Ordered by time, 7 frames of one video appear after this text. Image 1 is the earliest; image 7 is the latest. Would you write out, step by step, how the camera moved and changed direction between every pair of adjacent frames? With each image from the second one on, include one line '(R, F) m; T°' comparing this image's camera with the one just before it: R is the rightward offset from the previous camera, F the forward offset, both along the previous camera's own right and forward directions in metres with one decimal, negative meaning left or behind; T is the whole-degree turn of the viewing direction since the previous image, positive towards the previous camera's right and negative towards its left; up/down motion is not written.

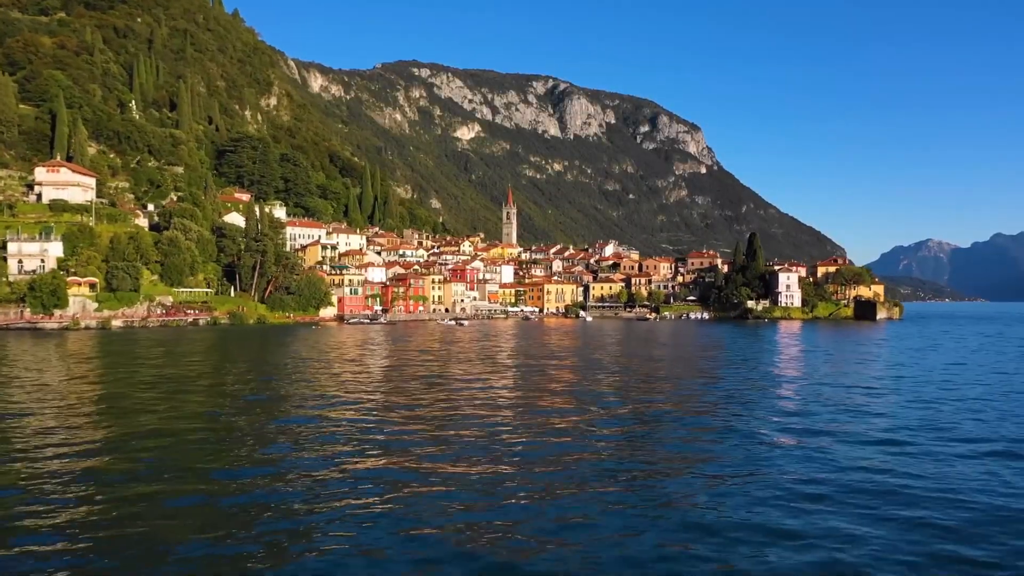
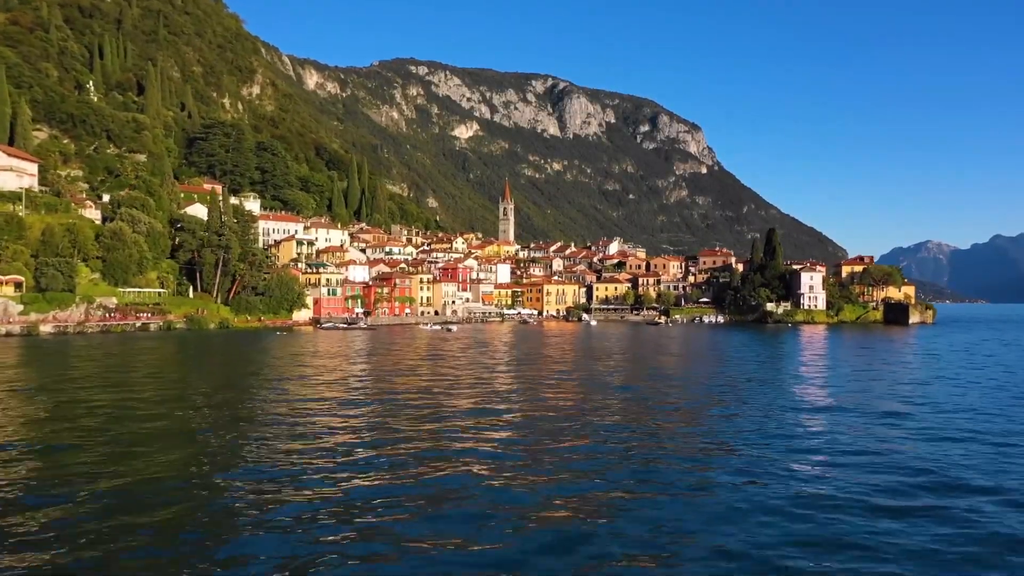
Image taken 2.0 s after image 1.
(+0.4, +11.4) m; 0°
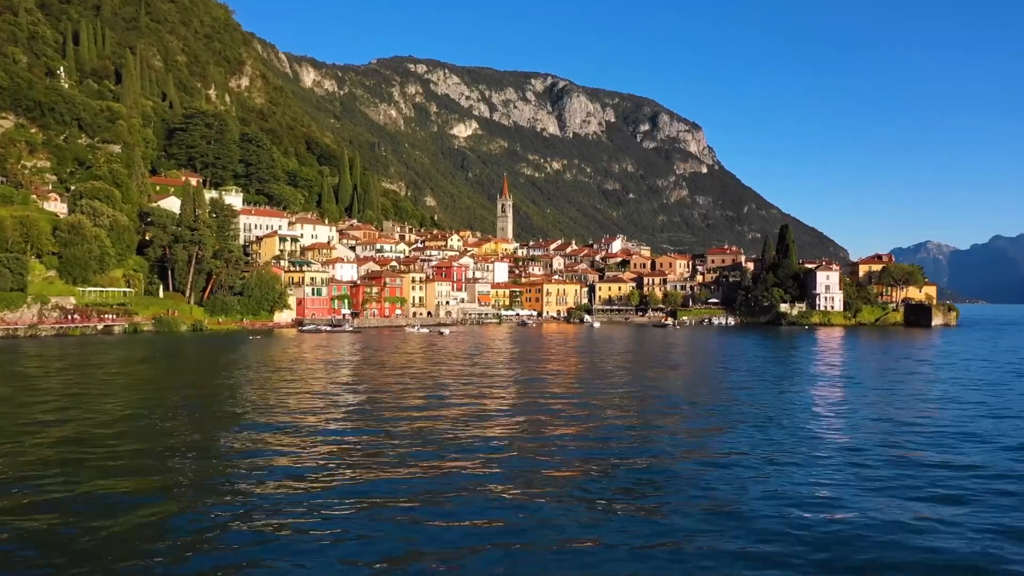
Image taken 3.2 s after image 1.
(+0.2, +6.8) m; 0°
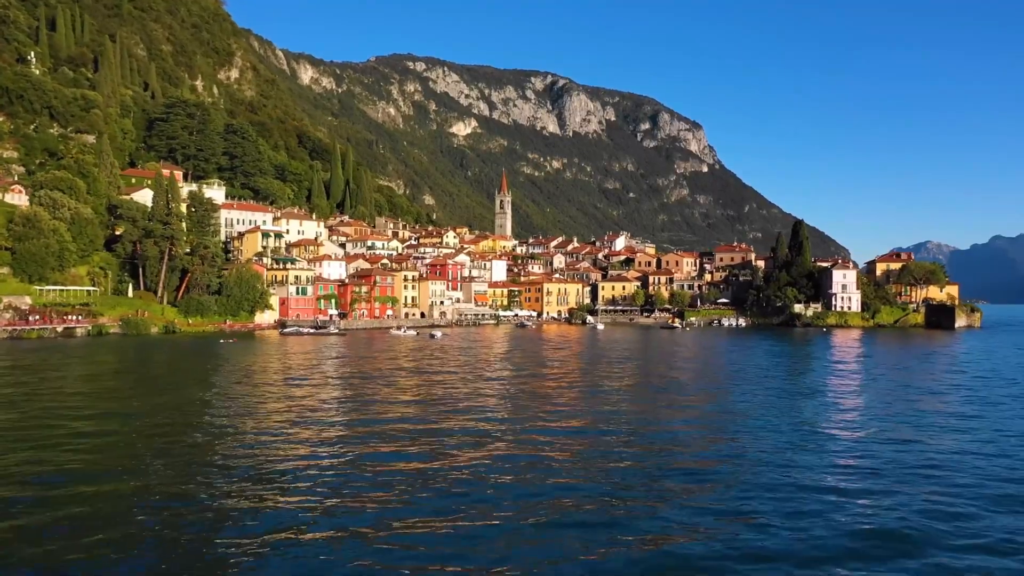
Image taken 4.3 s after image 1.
(+0.2, +6.1) m; 0°
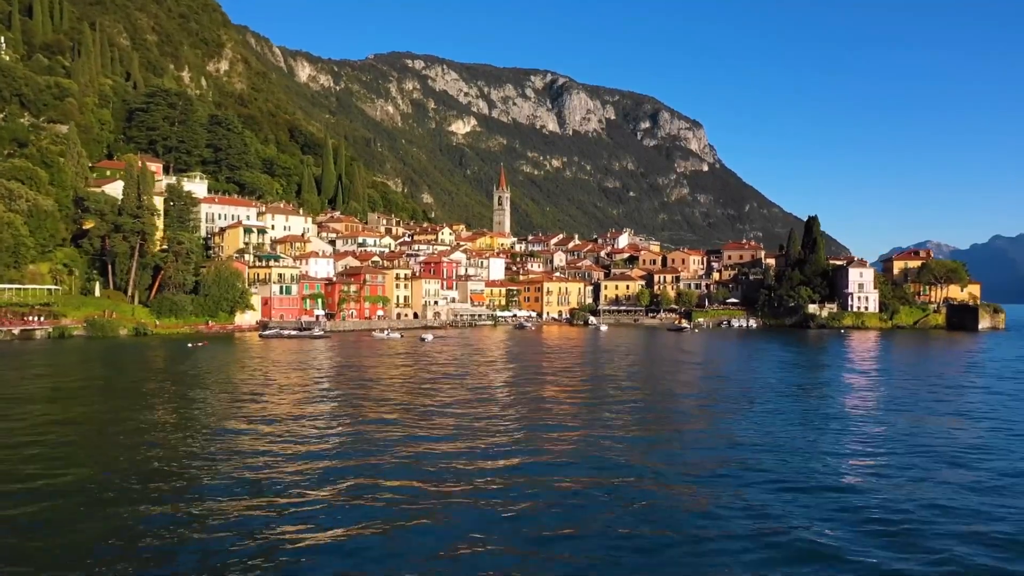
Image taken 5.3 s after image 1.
(+0.2, +5.5) m; 0°
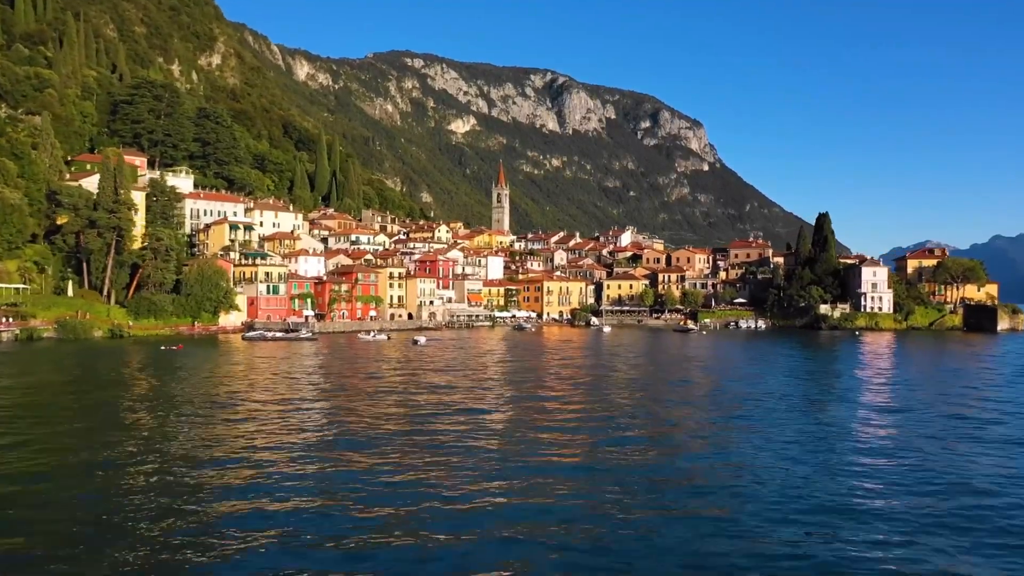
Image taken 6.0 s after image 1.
(+0.1, +4.0) m; 0°
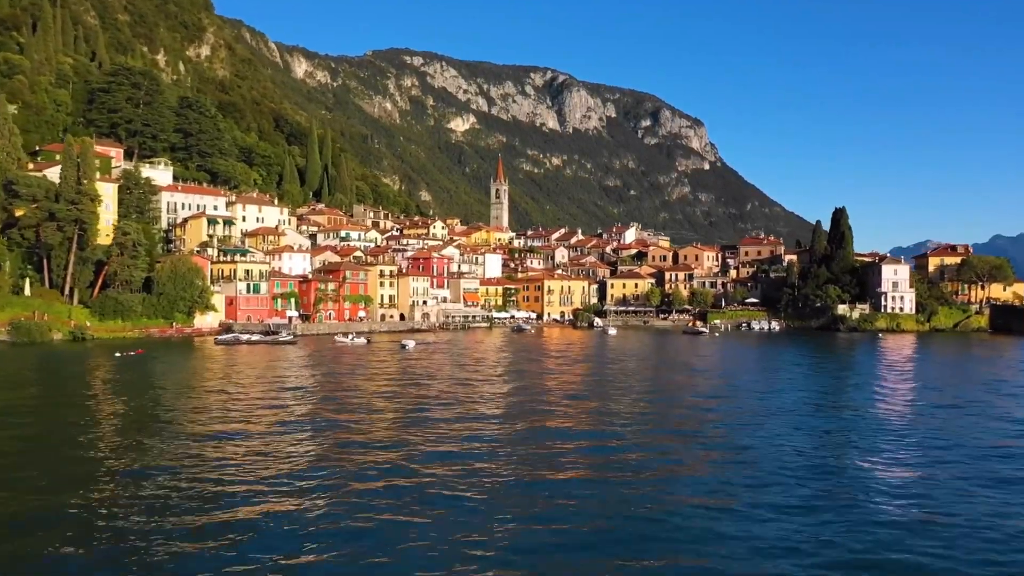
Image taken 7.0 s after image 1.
(+0.1, +5.5) m; 0°
